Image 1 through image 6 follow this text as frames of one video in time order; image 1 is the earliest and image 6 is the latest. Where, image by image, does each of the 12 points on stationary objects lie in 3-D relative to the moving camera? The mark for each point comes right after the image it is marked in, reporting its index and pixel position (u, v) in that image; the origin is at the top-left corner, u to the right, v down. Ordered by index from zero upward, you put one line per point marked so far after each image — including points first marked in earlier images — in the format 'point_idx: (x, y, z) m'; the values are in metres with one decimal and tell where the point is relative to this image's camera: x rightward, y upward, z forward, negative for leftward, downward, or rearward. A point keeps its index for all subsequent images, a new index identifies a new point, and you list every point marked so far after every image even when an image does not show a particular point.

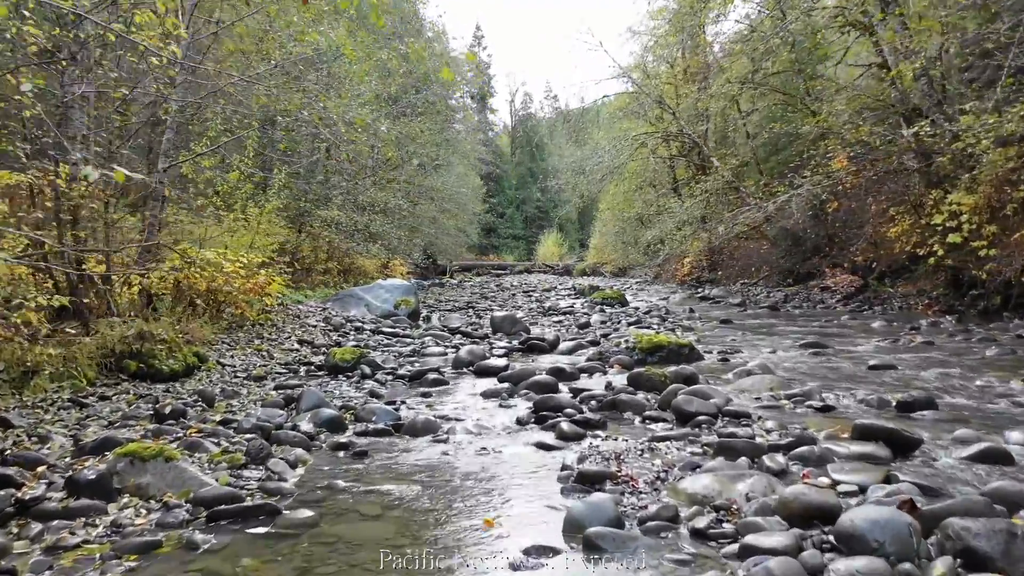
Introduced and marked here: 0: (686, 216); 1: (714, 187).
0: (+5.1, +2.1, +15.7) m
1: (+5.9, +2.9, +15.8) m
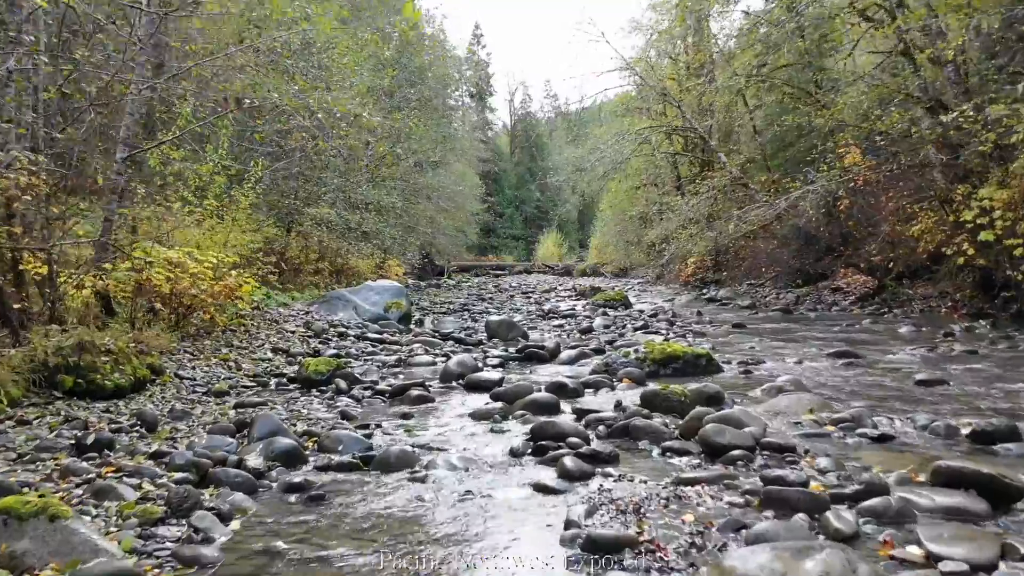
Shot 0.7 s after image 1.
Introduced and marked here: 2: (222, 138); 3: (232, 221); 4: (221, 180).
0: (+5.0, +2.0, +15.0) m
1: (+5.9, +2.9, +15.1) m
2: (-4.8, +2.5, +8.9) m
3: (-4.8, +1.1, +9.2) m
4: (-4.8, +1.8, +8.9) m
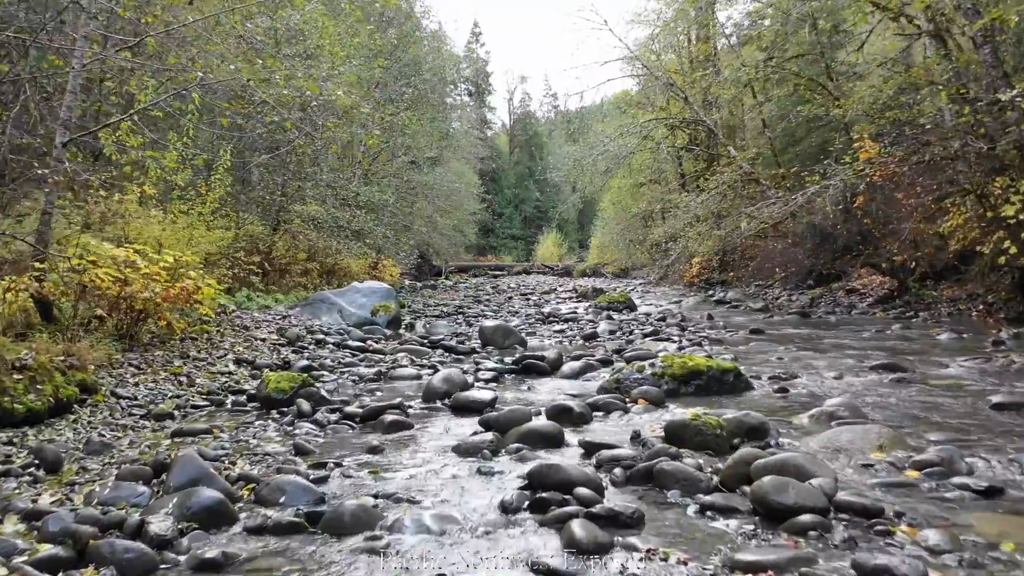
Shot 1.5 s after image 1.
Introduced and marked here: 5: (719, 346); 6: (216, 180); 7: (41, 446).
0: (+4.9, +2.0, +14.2) m
1: (+5.8, +2.9, +14.3) m
2: (-4.8, +2.4, +8.1) m
3: (-4.8, +1.1, +8.4) m
4: (-4.8, +1.7, +8.1) m
5: (+2.6, -0.7, +6.9) m
6: (-4.8, +1.8, +8.9) m
7: (-3.0, -1.0, +3.4) m
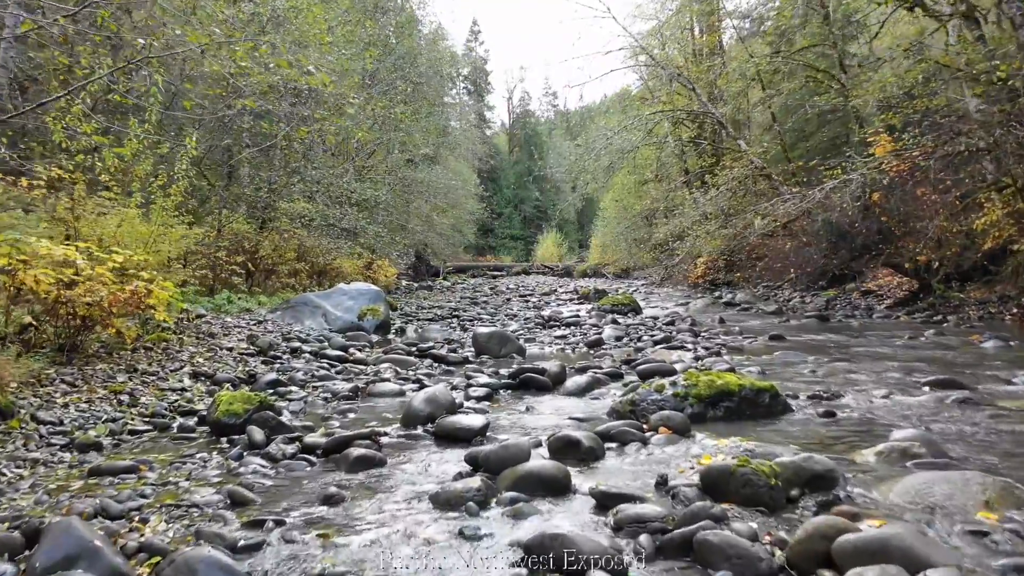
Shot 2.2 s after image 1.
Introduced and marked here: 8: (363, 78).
0: (+4.9, +2.0, +13.5) m
1: (+5.8, +2.8, +13.6) m
2: (-4.9, +2.4, +7.4) m
3: (-4.9, +1.1, +7.7) m
4: (-4.9, +1.7, +7.4) m
5: (+2.6, -0.8, +6.2) m
6: (-4.9, +1.7, +8.2) m
7: (-3.0, -1.0, +2.7) m
8: (-4.8, +6.8, +17.7) m
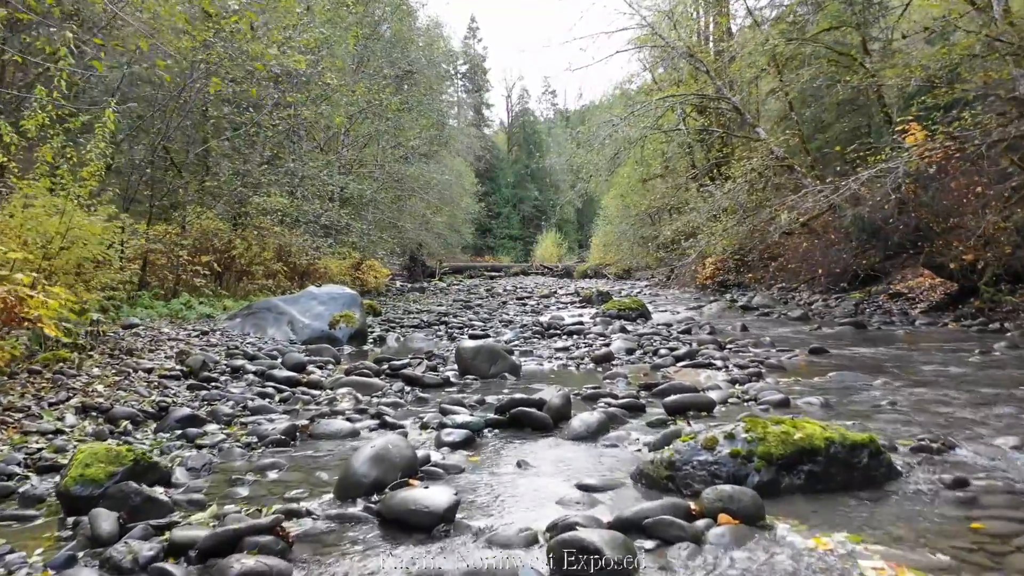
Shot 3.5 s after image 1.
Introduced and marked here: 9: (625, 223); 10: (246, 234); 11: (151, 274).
0: (+4.8, +1.9, +12.3) m
1: (+5.7, +2.8, +12.4) m
2: (-5.0, +2.3, +6.2) m
3: (-4.9, +1.0, +6.5) m
4: (-5.0, +1.6, +6.2) m
5: (+2.5, -0.8, +5.0) m
6: (-4.9, +1.7, +6.9) m
7: (-3.1, -1.1, +1.5) m
8: (-4.9, +6.8, +16.5) m
9: (+4.1, +2.4, +19.7) m
10: (-6.0, +1.3, +12.3) m
11: (-7.2, +0.3, +10.9) m
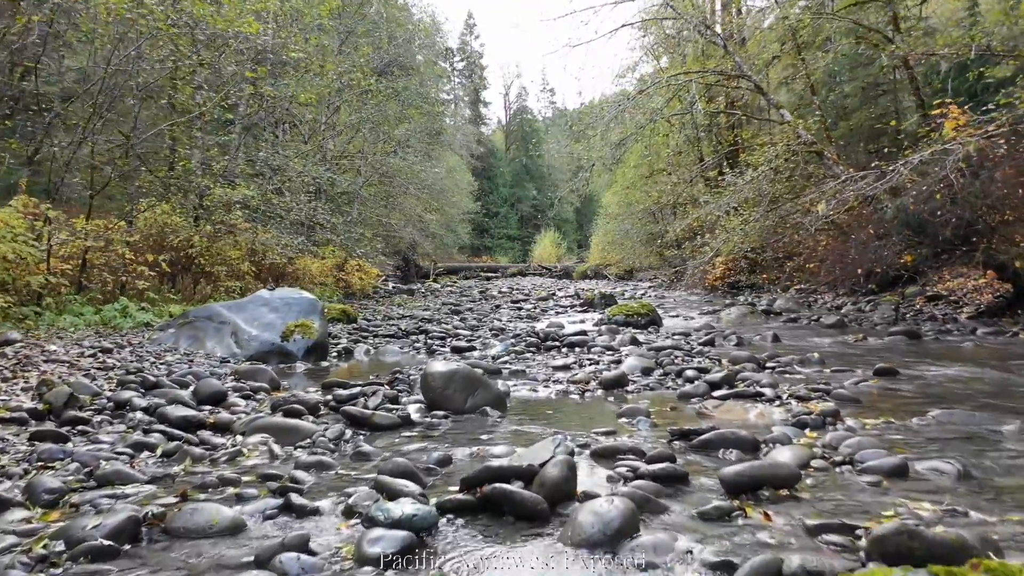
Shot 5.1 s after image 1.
0: (+4.6, +1.9, +10.9) m
1: (+5.5, +2.7, +11.0) m
2: (-5.1, +2.3, +4.7) m
3: (-5.1, +1.0, +5.0) m
4: (-5.1, +1.6, +4.8) m
5: (+2.4, -0.9, +3.6) m
6: (-5.1, +1.6, +5.5) m
7: (-3.2, -1.1, +0.1) m
8: (-5.1, +6.7, +15.1) m
9: (+3.9, +2.3, +18.3) m
10: (-6.1, +1.2, +10.9) m
11: (-7.3, +0.2, +9.4) m
